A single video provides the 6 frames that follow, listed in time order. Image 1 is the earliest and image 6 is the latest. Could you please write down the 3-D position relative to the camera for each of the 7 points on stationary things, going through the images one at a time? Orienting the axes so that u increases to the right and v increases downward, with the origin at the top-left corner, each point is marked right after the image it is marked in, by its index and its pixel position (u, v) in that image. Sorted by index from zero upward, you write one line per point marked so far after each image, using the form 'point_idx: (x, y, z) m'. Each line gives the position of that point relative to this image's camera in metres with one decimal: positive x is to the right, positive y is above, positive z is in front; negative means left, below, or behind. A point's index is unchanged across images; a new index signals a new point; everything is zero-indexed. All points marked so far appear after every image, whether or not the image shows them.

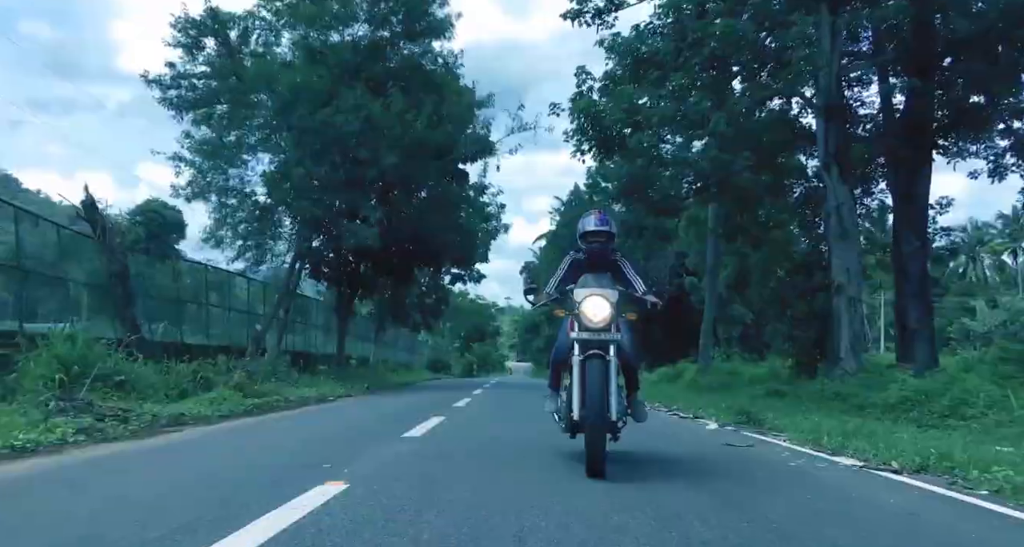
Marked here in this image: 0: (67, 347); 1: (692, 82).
0: (-5.0, -0.8, +9.6) m
1: (+3.1, +3.2, +15.7) m
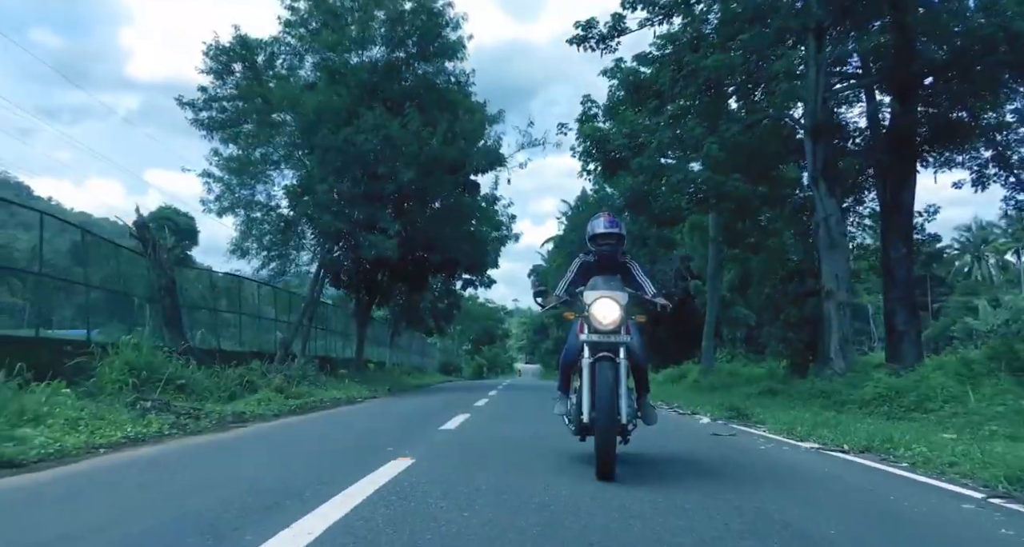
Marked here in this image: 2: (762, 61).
0: (-4.8, -1.0, +10.9) m
1: (+3.3, +3.1, +16.9) m
2: (+4.7, +4.1, +16.2) m
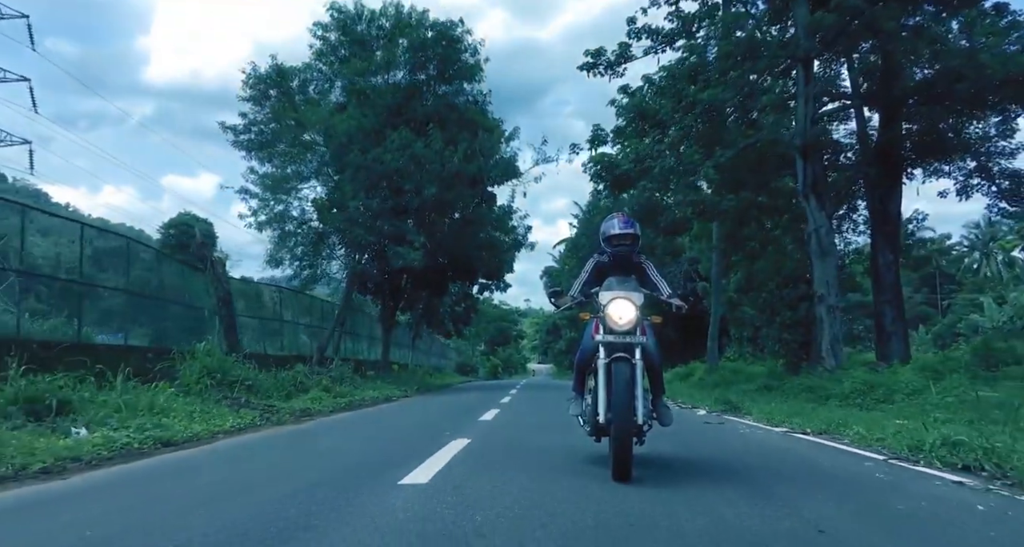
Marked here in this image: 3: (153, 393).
0: (-4.4, -1.3, +12.6) m
1: (+3.7, +2.9, +18.6) m
2: (+5.1, +3.9, +17.8) m
3: (-3.9, -1.3, +9.5) m
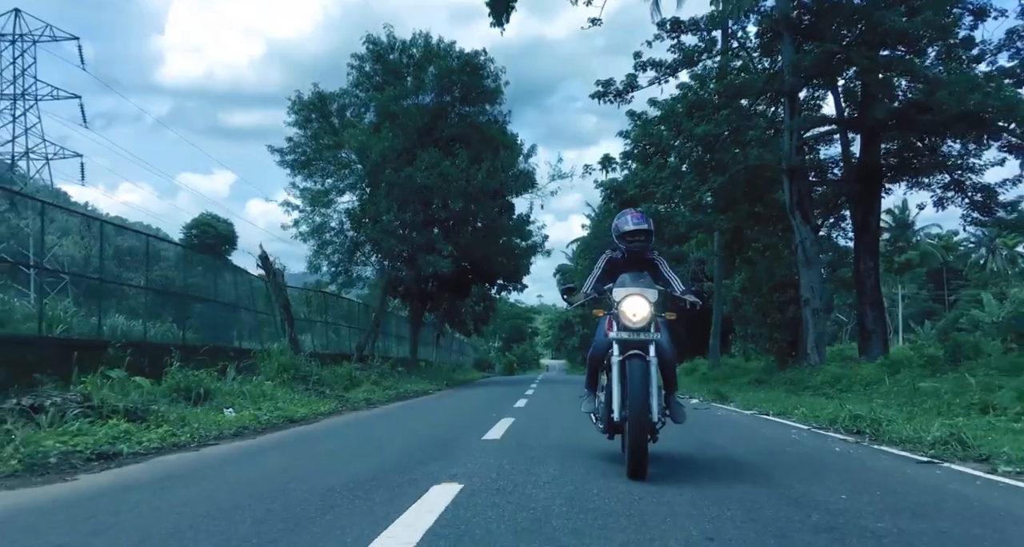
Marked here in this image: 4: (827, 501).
0: (-4.0, -1.5, +15.2) m
1: (+4.2, +2.8, +21.0) m
2: (+5.6, +3.8, +20.2) m
3: (-3.6, -1.6, +12.0) m
4: (+2.0, -1.5, +5.6) m
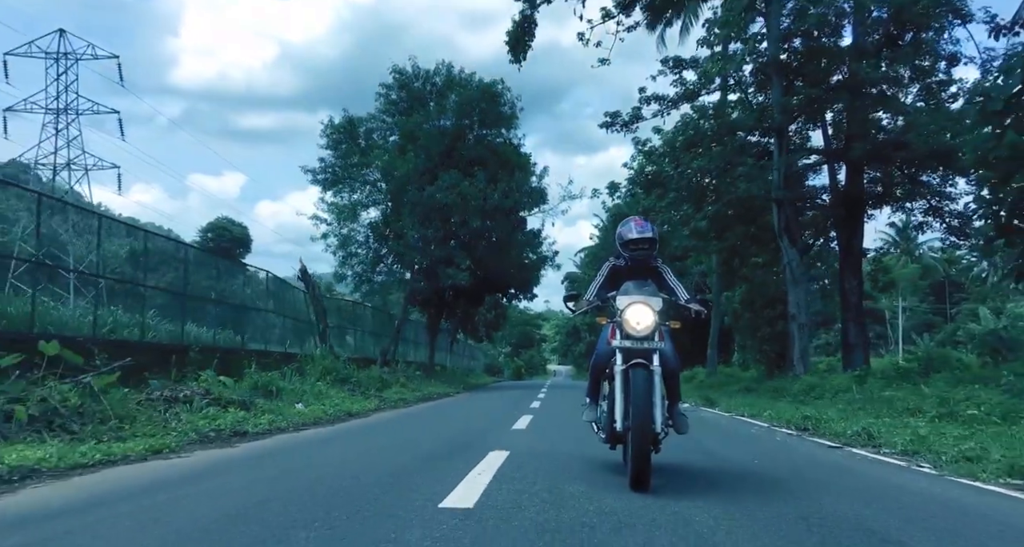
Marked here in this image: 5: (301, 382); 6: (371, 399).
0: (-3.7, -1.8, +17.3) m
1: (+4.6, +2.3, +23.1) m
2: (+6.0, +3.3, +22.3) m
3: (-3.3, -1.8, +14.2) m
4: (+2.2, -1.8, +7.7) m
5: (-3.5, -1.8, +14.0) m
6: (-2.6, -2.3, +15.6) m
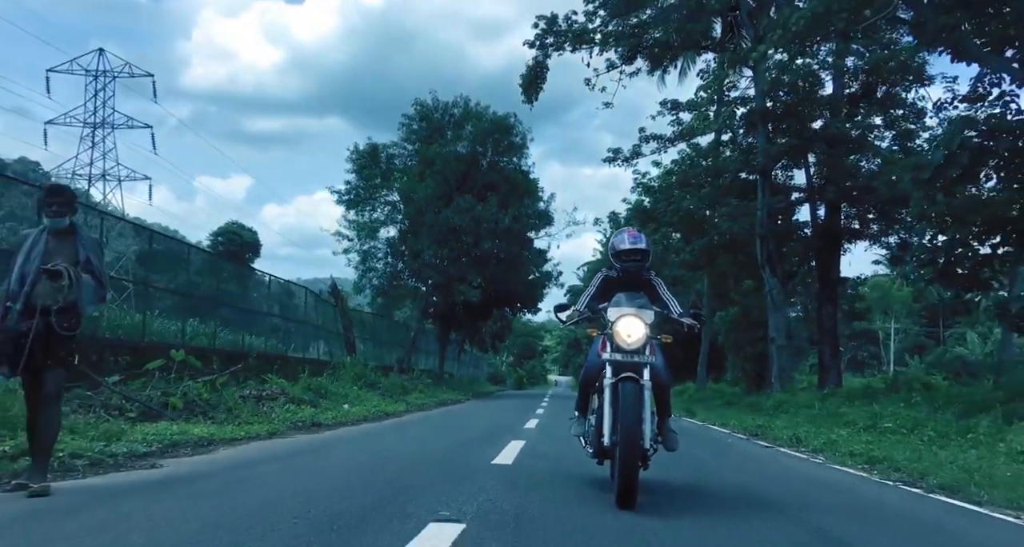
0: (-3.5, -2.2, +19.8) m
1: (+4.9, +1.6, +25.6) m
2: (+6.3, +2.6, +24.8) m
3: (-3.1, -2.2, +16.7) m
4: (+2.4, -2.3, +10.2) m
5: (-3.3, -2.2, +16.5) m
6: (-2.5, -2.7, +18.1) m
